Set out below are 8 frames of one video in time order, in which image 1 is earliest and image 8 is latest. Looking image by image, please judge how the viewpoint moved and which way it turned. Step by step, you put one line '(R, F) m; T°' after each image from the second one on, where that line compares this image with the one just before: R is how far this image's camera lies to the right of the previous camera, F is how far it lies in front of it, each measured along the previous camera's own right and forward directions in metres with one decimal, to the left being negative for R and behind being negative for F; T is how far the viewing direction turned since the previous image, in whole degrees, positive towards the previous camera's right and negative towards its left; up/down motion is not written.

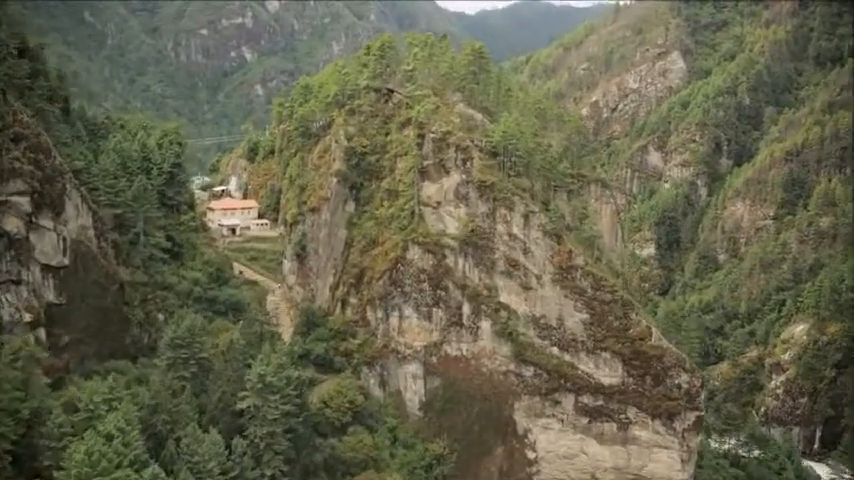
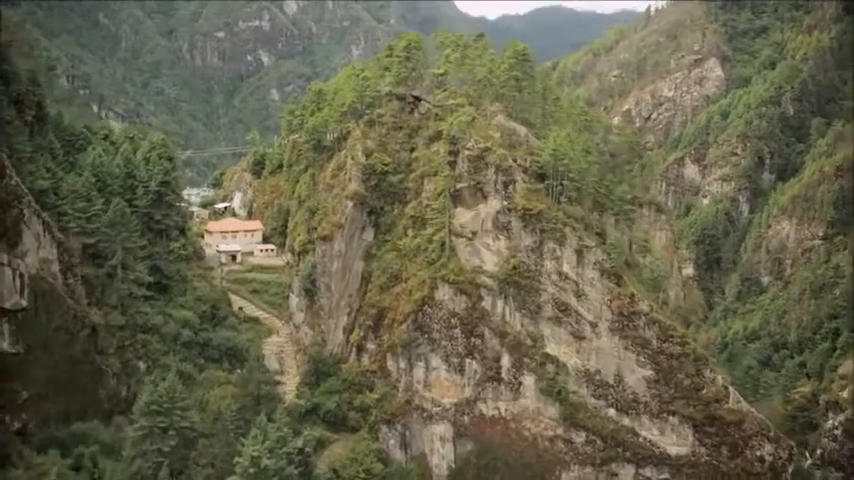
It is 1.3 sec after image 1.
(-0.5, +8.1) m; -1°
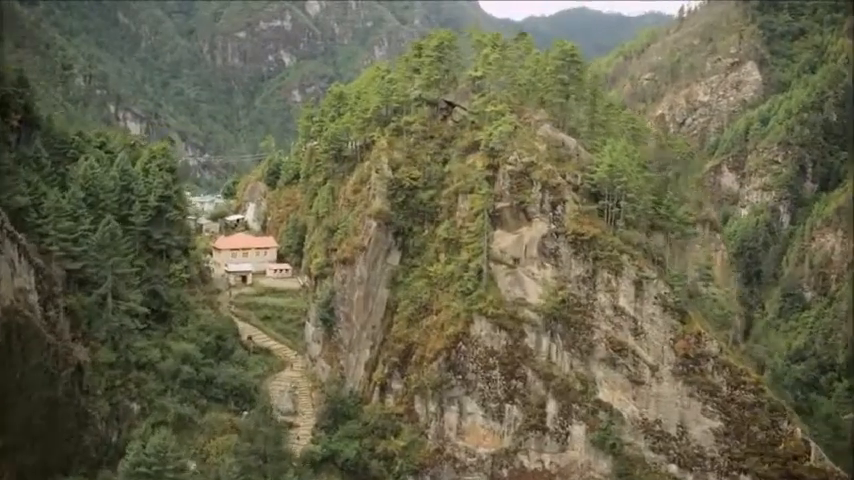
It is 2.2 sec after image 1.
(-0.4, +5.3) m; -1°
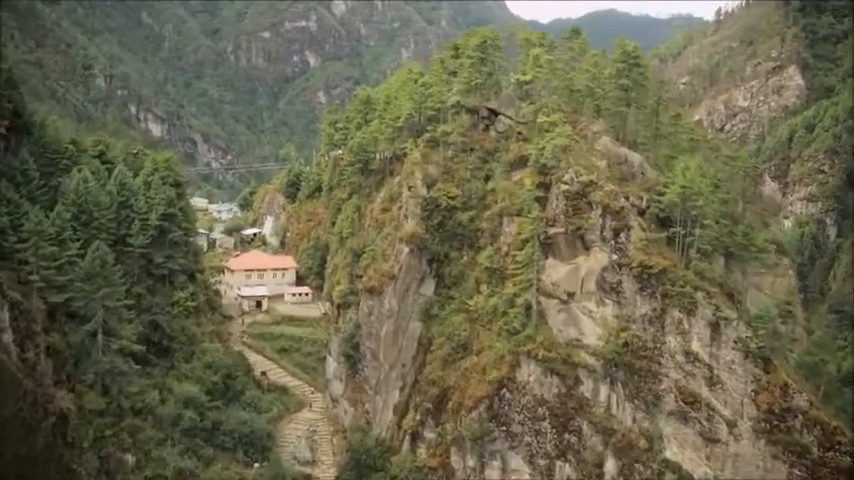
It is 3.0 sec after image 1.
(-0.4, +5.0) m; -1°
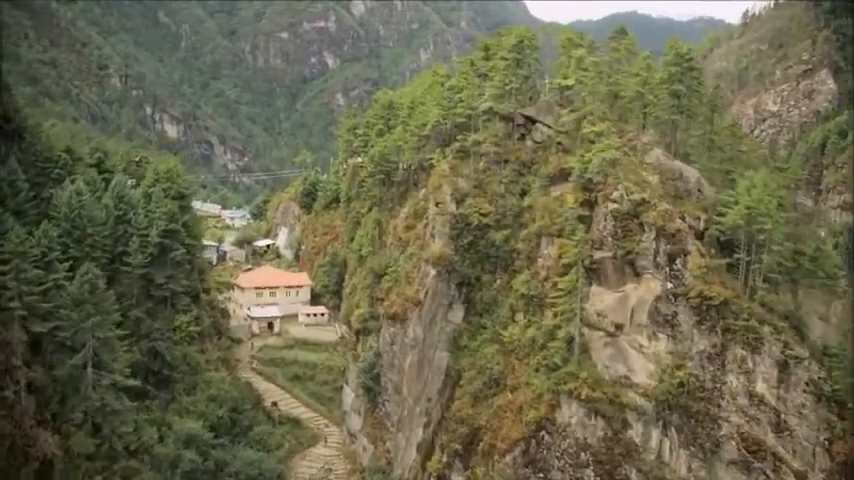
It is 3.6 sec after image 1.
(-0.3, +3.4) m; -1°
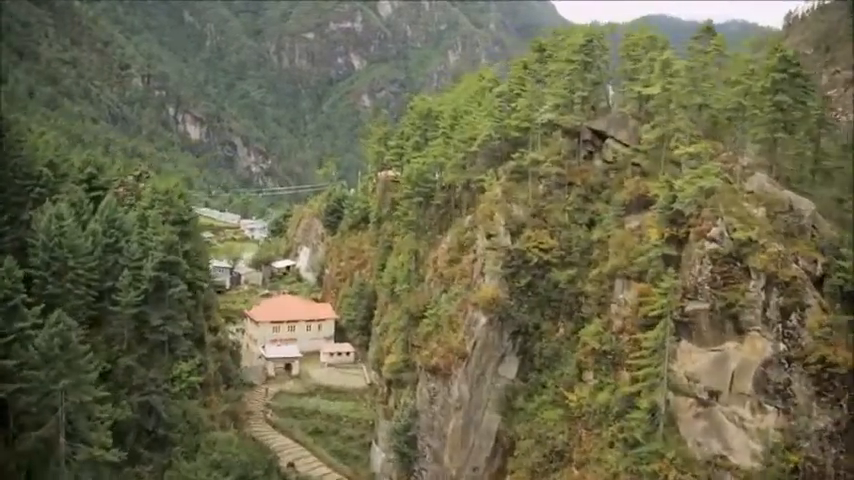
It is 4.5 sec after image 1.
(-0.5, +5.3) m; -1°
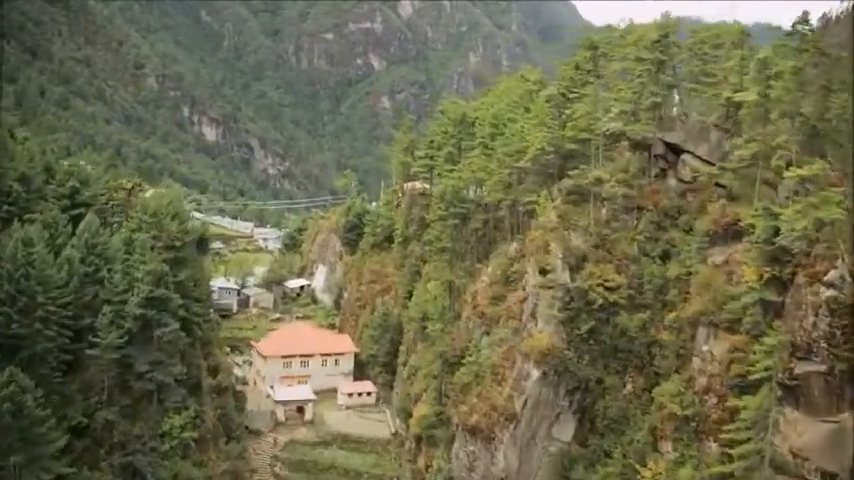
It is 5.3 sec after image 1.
(-0.4, +4.4) m; -1°
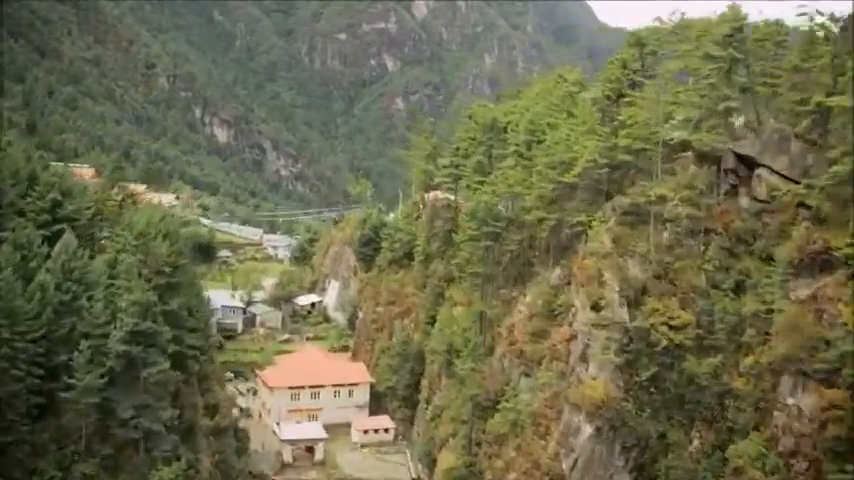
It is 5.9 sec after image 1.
(-0.3, +3.2) m; -1°
